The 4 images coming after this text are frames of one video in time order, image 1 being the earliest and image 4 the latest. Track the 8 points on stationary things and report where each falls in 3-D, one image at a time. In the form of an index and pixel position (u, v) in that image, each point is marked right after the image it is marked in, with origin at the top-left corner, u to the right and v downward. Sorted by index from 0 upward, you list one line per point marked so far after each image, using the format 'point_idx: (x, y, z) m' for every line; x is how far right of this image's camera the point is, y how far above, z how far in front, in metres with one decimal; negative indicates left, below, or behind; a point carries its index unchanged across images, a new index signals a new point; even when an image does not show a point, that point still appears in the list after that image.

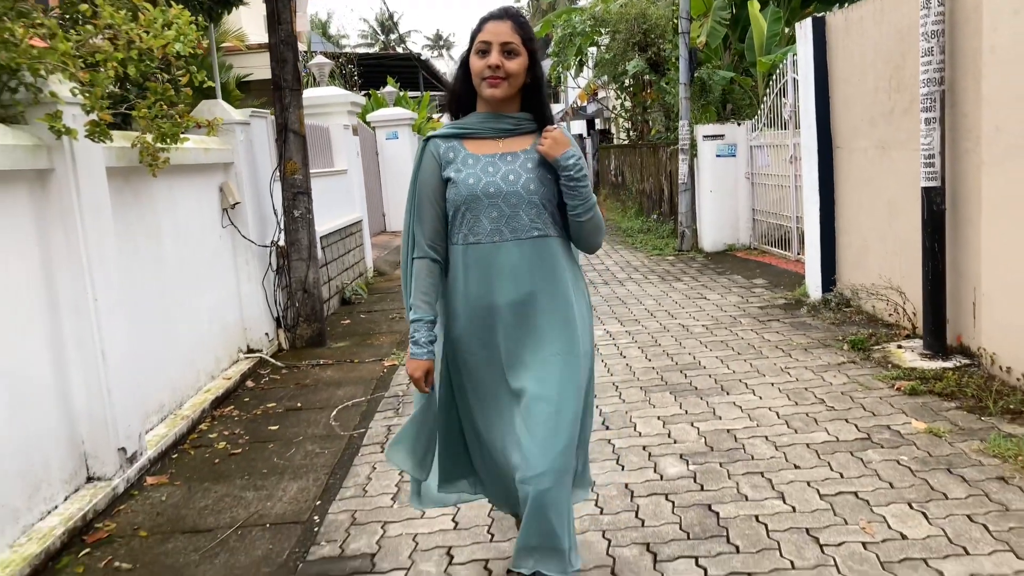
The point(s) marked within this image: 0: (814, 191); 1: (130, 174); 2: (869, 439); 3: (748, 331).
0: (+2.3, +0.8, +6.1) m
1: (-2.0, +0.6, +4.2) m
2: (+1.6, -0.7, +3.5) m
3: (+1.6, -0.3, +5.5) m
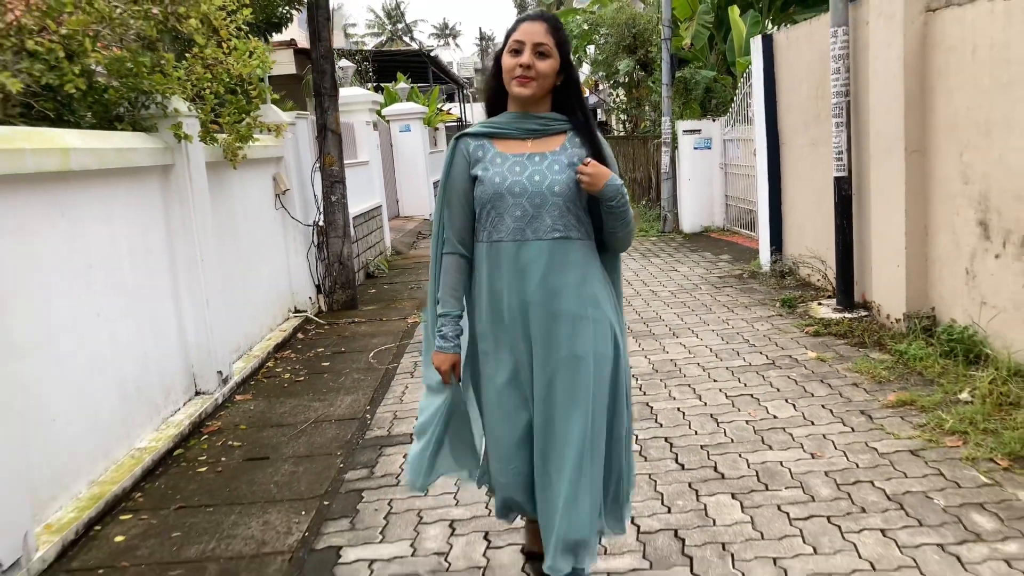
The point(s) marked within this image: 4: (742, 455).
0: (+2.3, +1.0, +7.3) m
1: (-2.0, +0.8, +5.4) m
2: (+1.6, -0.4, +4.7) m
3: (+1.6, -0.1, +6.7) m
4: (+1.0, -0.7, +3.5) m
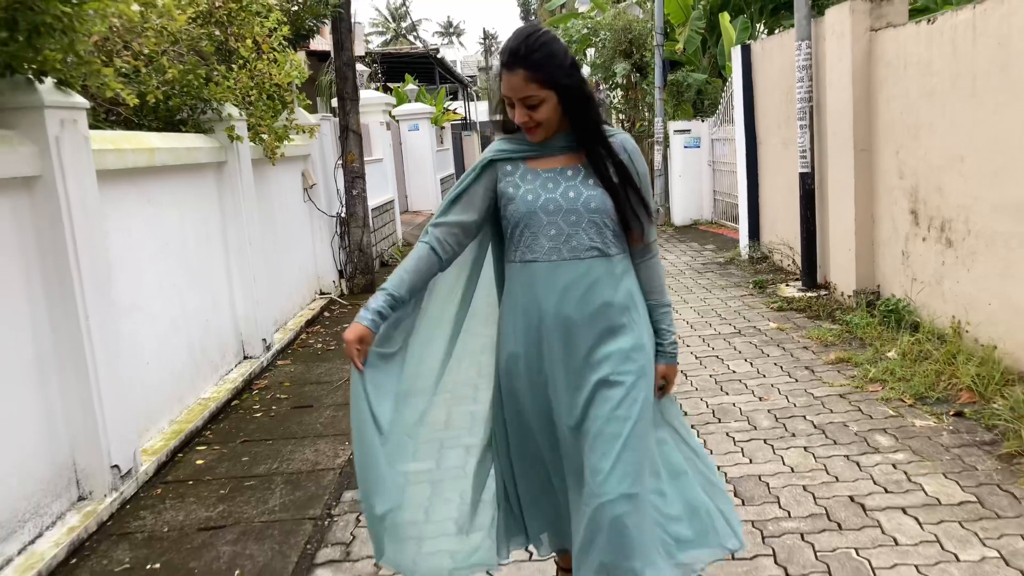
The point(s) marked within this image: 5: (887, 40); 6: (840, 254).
0: (+2.4, +1.1, +8.1) m
1: (-2.0, +1.0, +6.2) m
2: (+1.6, -0.3, +5.5) m
3: (+1.7, +0.1, +7.5) m
4: (+1.0, -0.6, +4.3) m
5: (+2.4, +1.6, +5.2) m
6: (+2.4, +0.2, +5.9) m
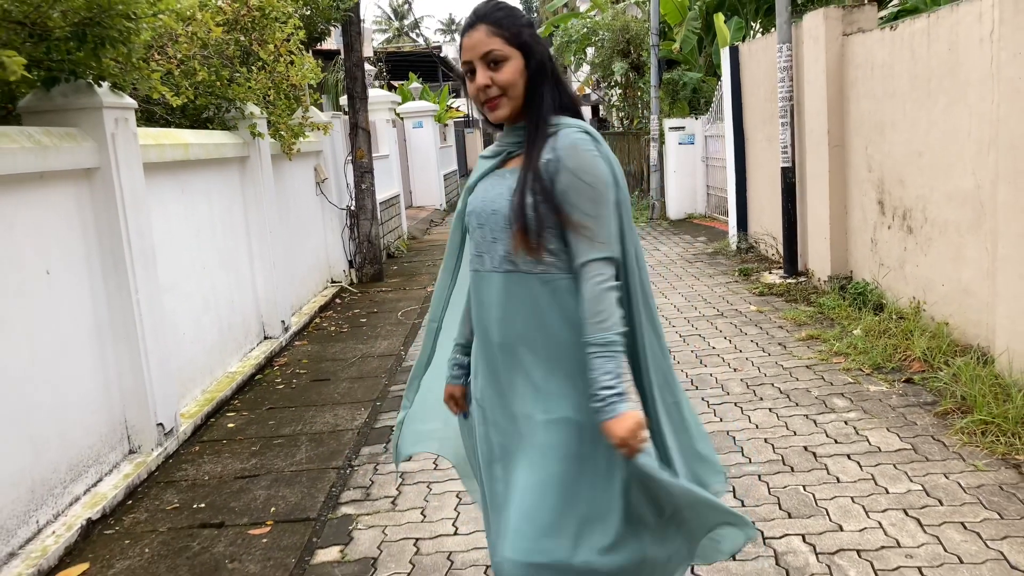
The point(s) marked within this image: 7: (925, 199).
0: (+2.4, +1.3, +8.5) m
1: (-2.0, +1.1, +6.7) m
2: (+1.6, -0.2, +6.0) m
3: (+1.7, +0.2, +8.0) m
4: (+1.0, -0.5, +4.7) m
5: (+2.4, +1.7, +5.6) m
6: (+2.4, +0.4, +6.3) m
7: (+2.5, +0.5, +4.8) m
